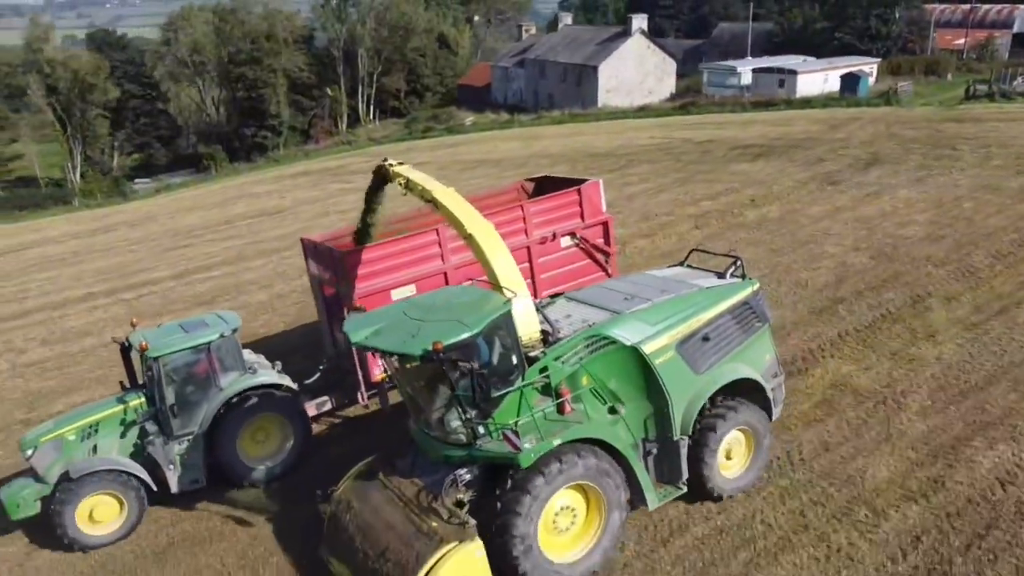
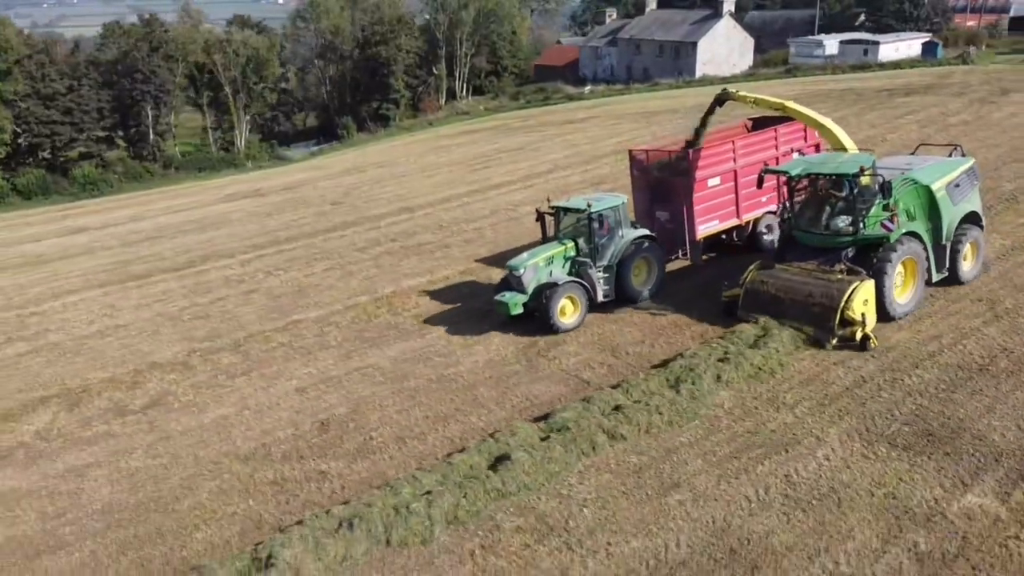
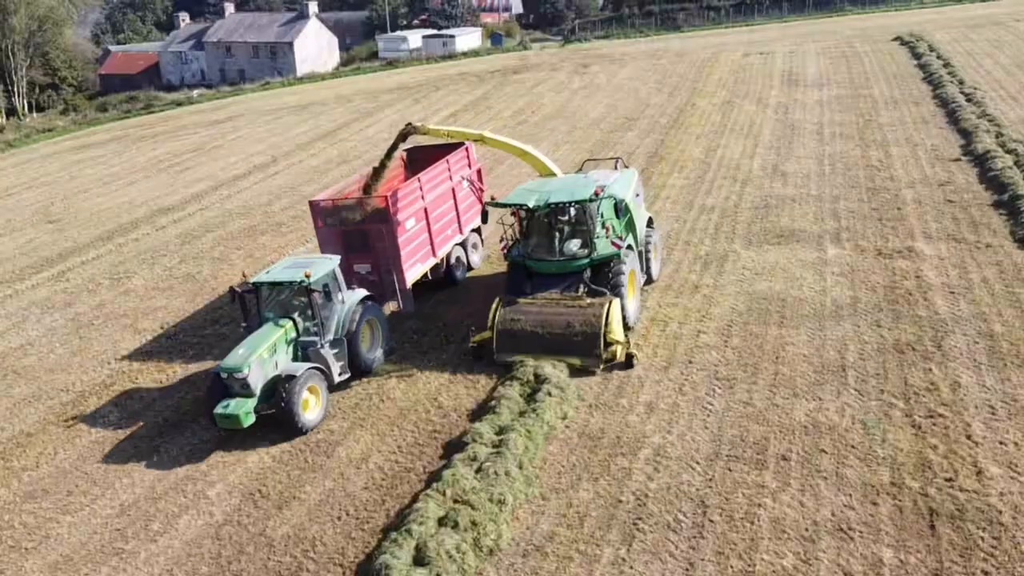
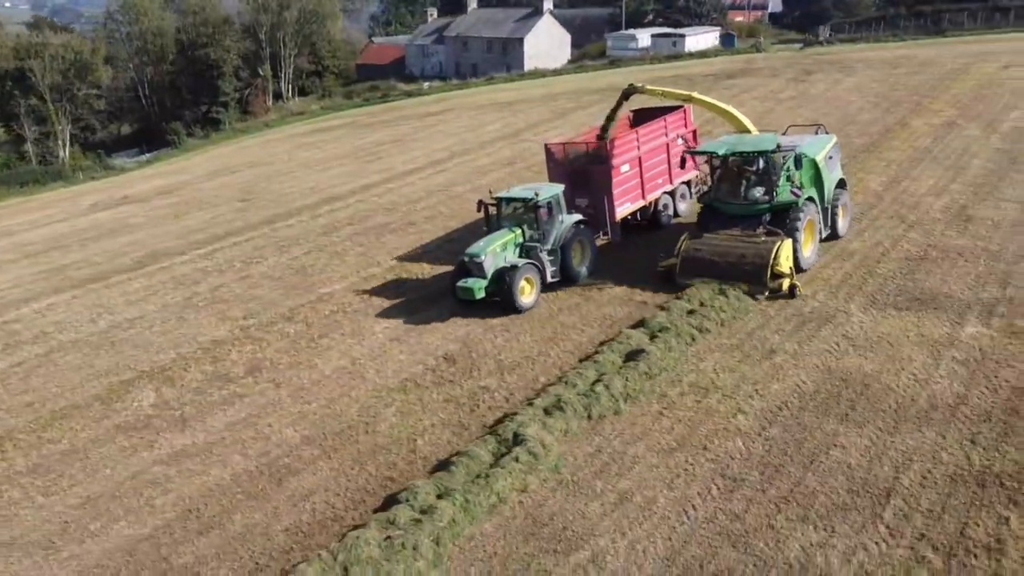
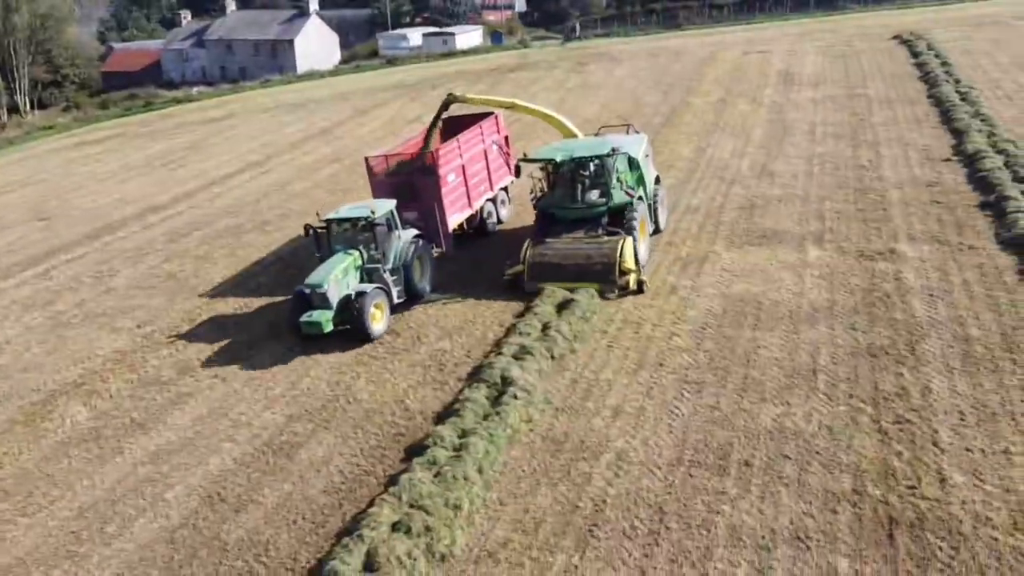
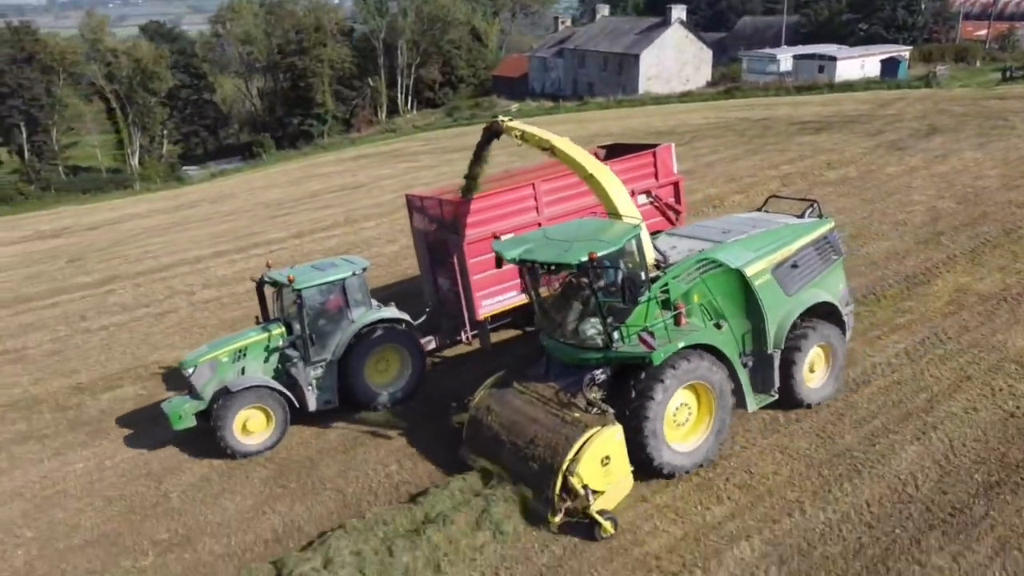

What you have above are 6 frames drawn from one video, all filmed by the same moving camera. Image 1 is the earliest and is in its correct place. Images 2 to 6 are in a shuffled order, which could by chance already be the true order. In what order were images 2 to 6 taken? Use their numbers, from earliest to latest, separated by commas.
6, 2, 4, 5, 3
